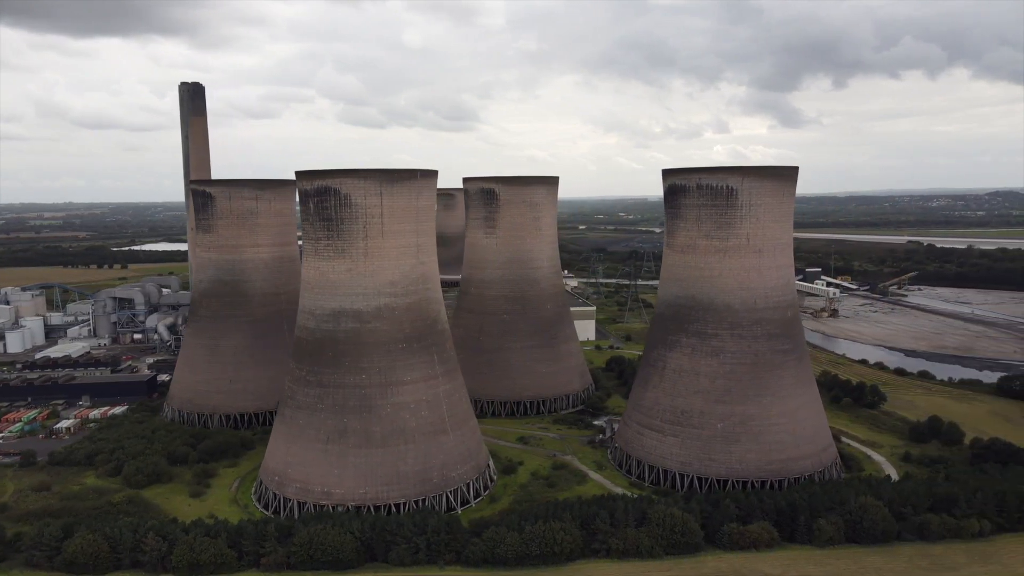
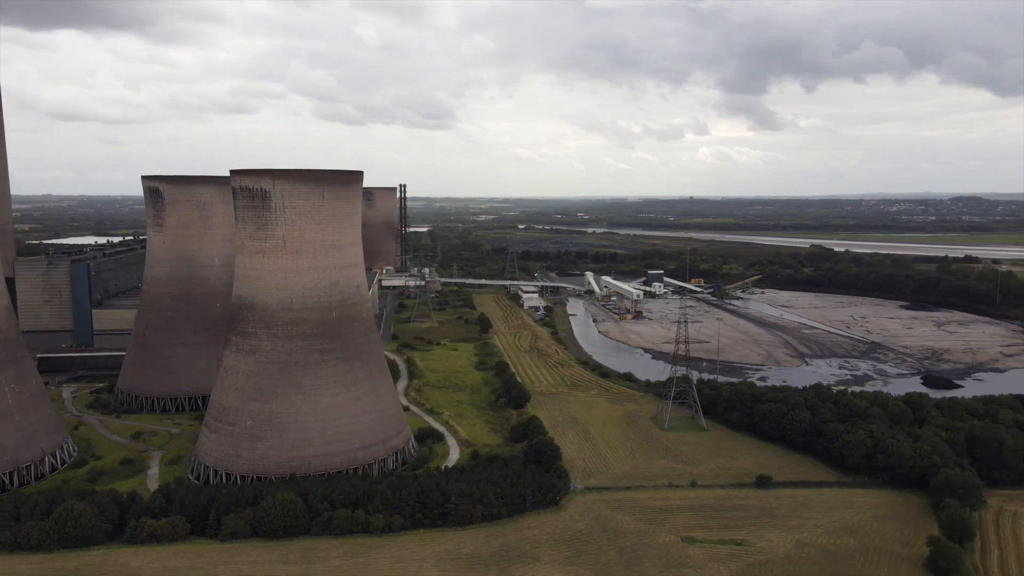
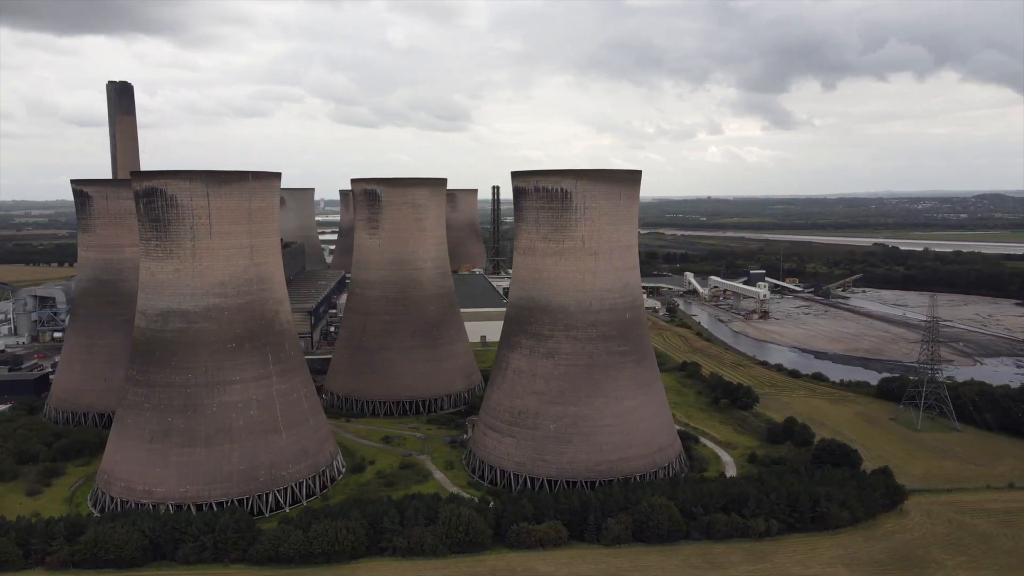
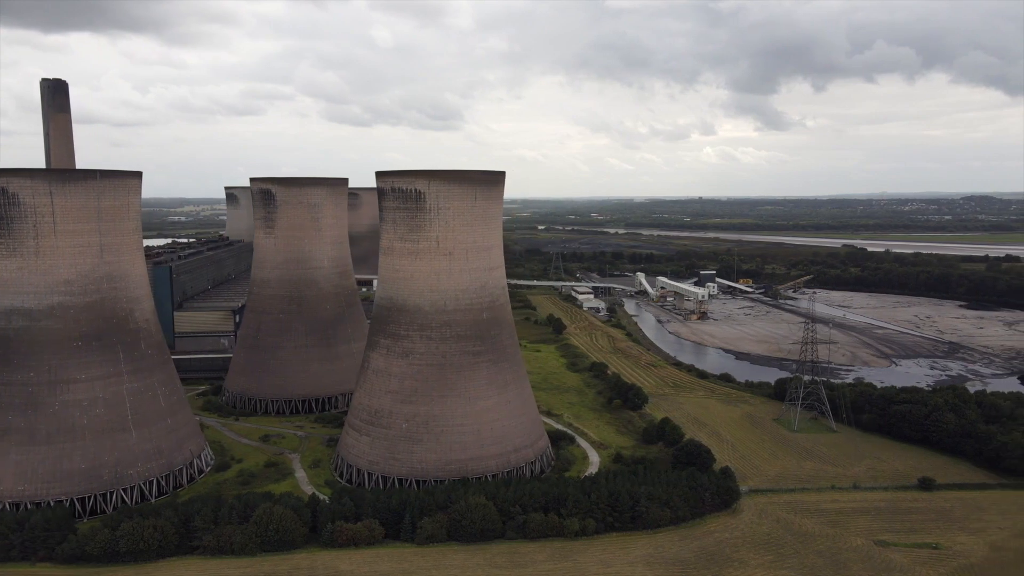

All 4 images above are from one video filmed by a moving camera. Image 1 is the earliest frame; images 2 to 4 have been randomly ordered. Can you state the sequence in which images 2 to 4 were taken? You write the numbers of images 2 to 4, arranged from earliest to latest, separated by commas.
3, 4, 2
